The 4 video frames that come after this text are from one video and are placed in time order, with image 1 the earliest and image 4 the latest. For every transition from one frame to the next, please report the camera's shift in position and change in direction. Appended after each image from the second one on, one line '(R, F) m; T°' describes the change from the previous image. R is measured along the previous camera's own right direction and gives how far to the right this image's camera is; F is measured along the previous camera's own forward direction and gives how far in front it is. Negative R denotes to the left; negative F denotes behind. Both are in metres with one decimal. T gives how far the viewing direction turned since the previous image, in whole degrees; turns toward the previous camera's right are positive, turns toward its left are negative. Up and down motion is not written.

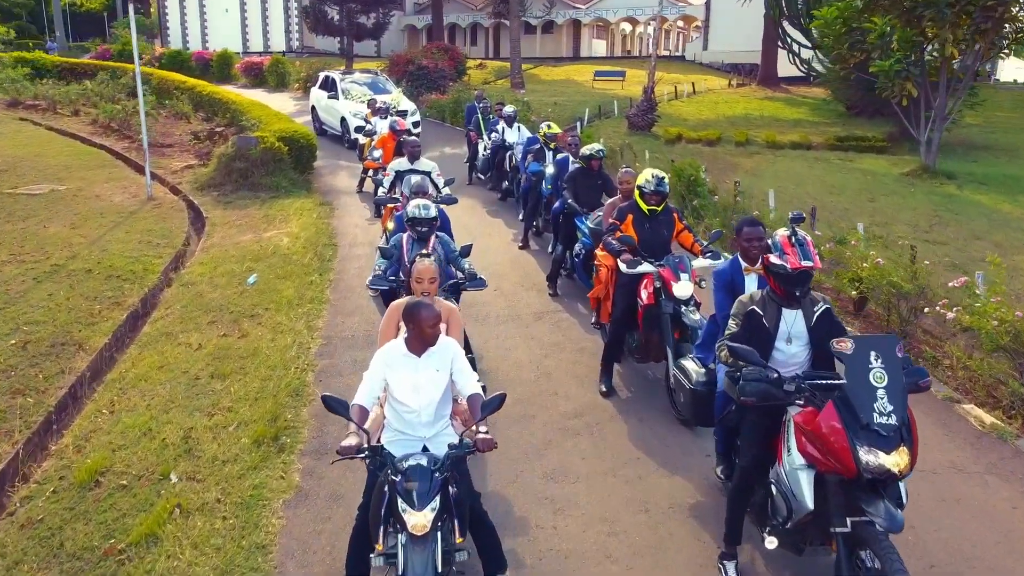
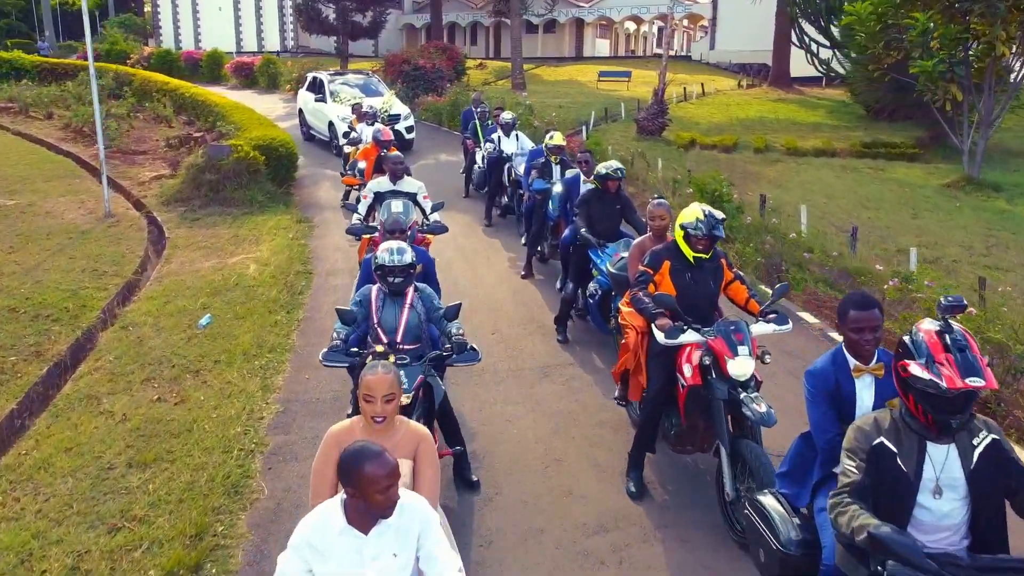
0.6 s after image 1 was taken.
(0.0, +1.6) m; 0°
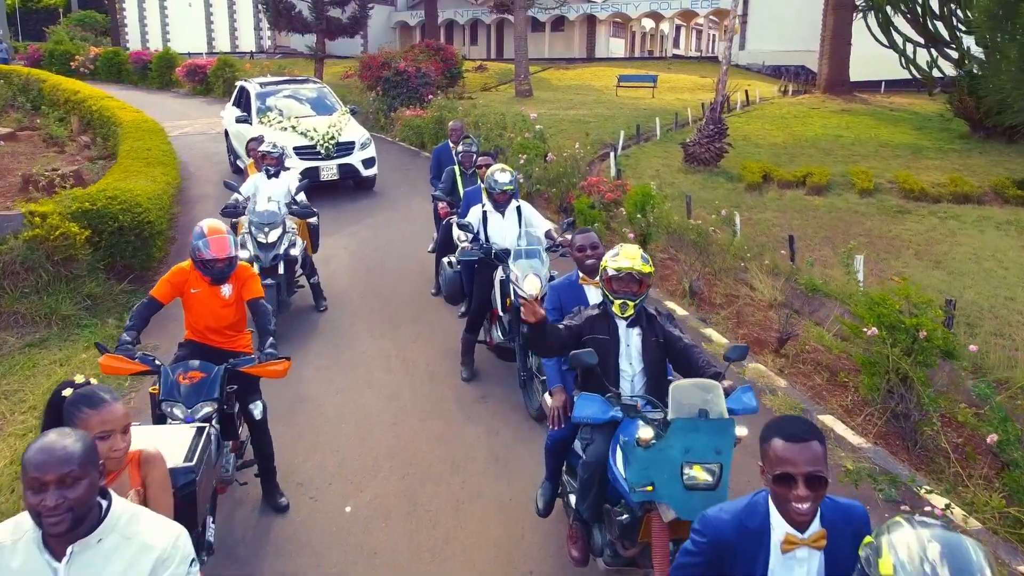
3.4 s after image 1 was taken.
(0.0, +6.1) m; 0°
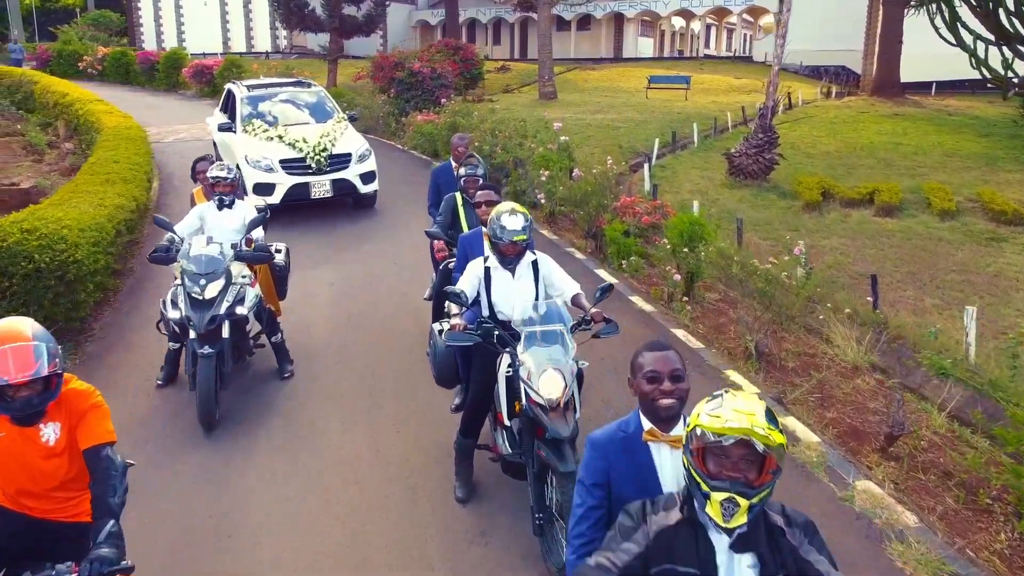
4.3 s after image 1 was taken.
(+0.1, +1.9) m; -2°
